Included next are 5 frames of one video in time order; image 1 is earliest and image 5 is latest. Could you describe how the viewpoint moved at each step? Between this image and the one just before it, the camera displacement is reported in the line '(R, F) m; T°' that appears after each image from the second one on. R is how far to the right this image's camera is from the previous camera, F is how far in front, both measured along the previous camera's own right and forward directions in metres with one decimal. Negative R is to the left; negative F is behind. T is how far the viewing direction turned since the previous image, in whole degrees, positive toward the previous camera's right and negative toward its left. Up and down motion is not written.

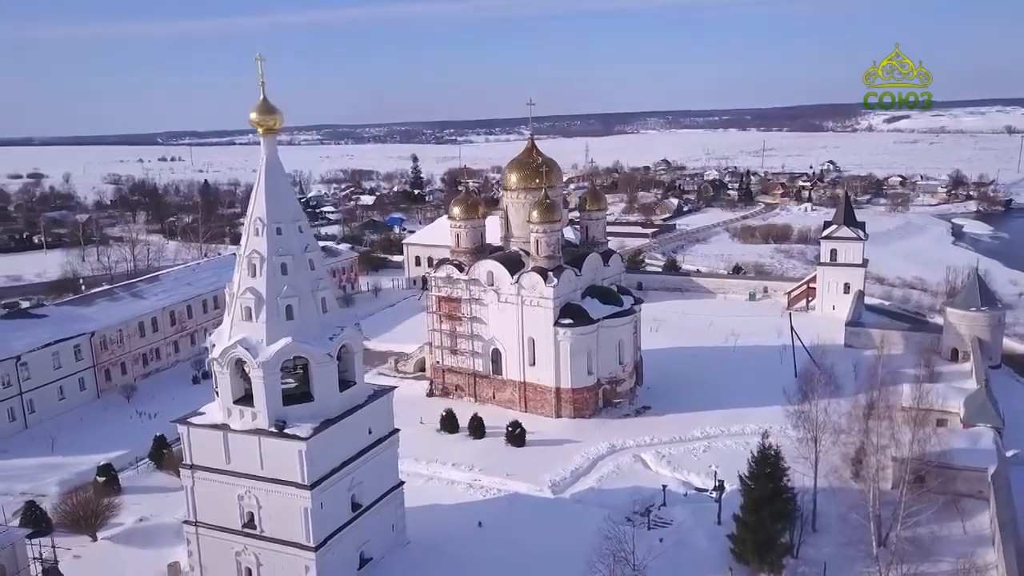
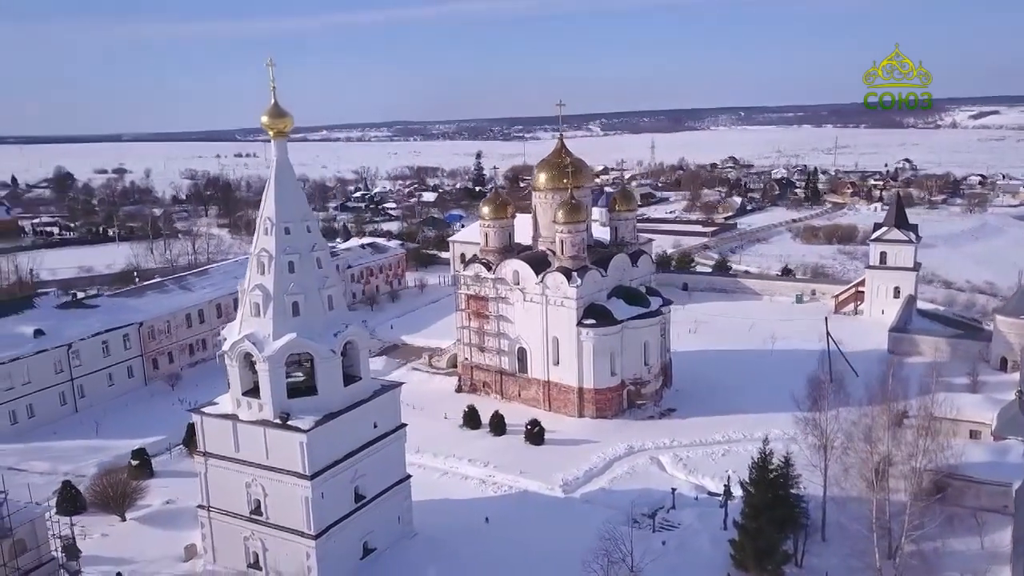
(+1.2, -0.2) m; -5°
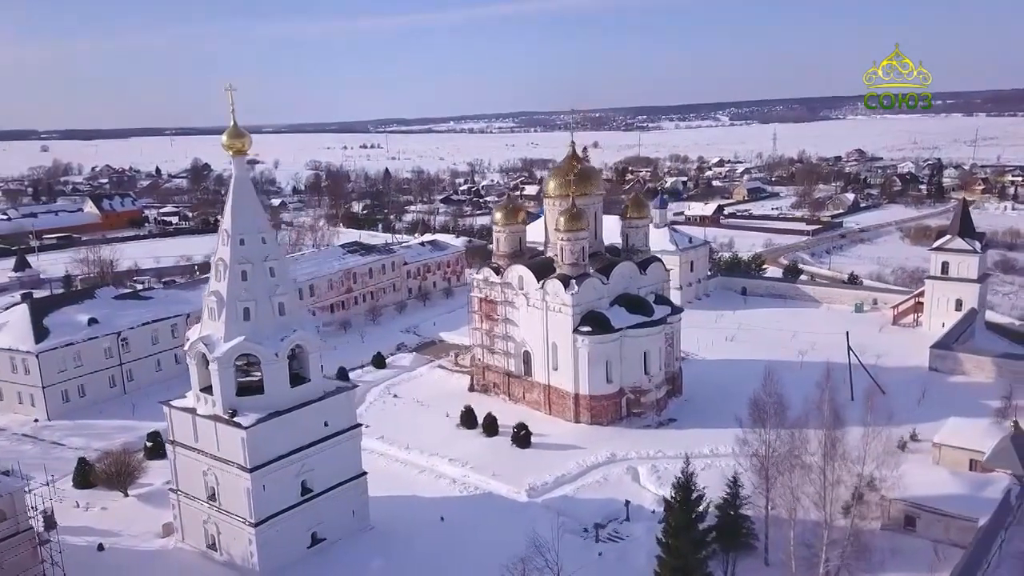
(+3.5, -0.3) m; -9°
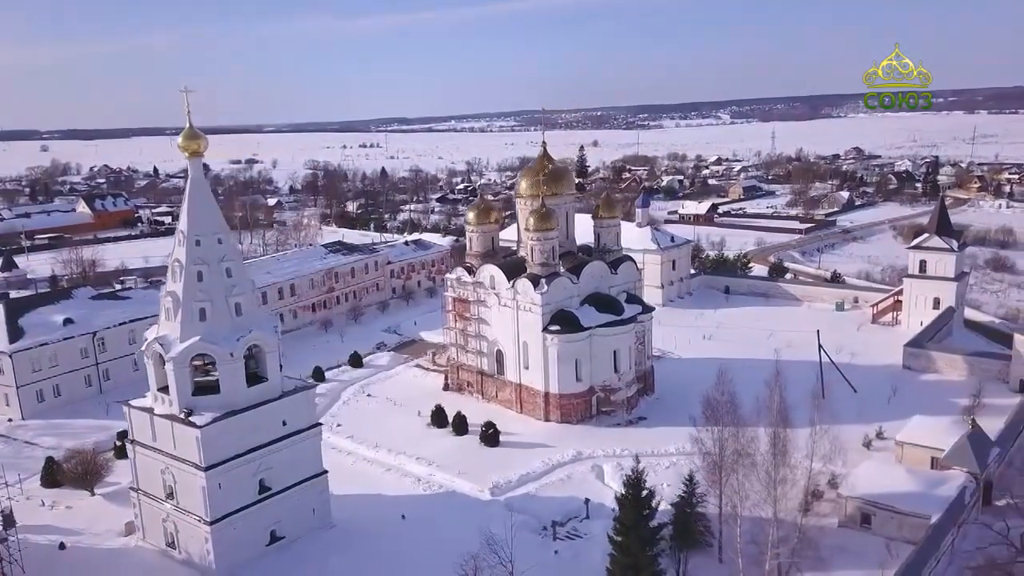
(+0.9, -0.1) m; 0°
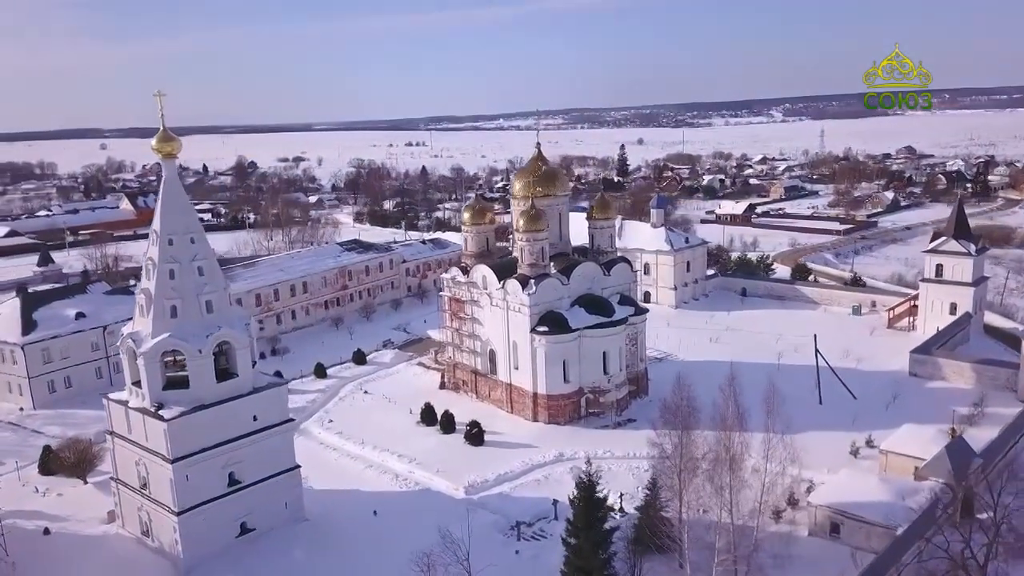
(+1.7, -0.1) m; -3°
